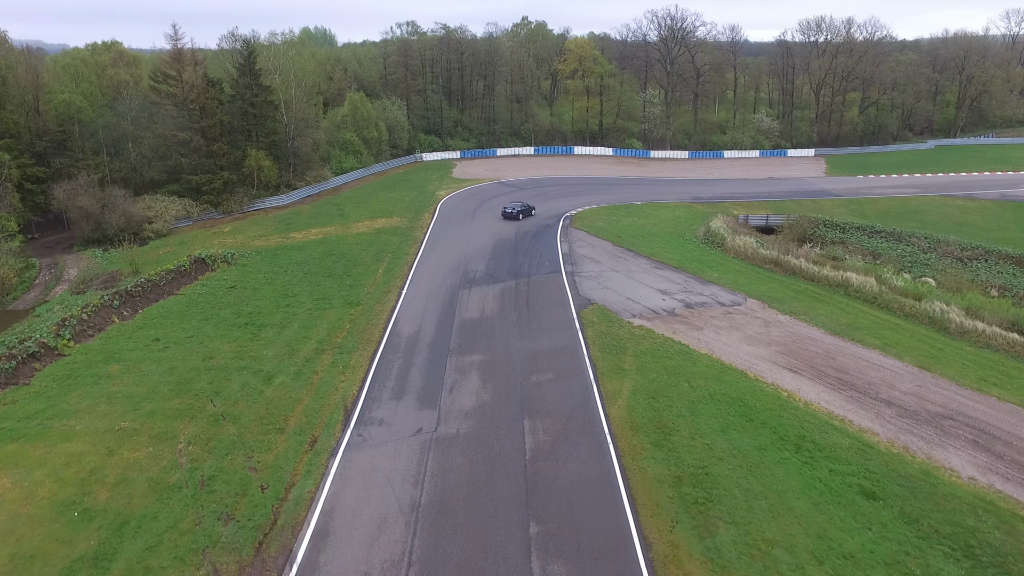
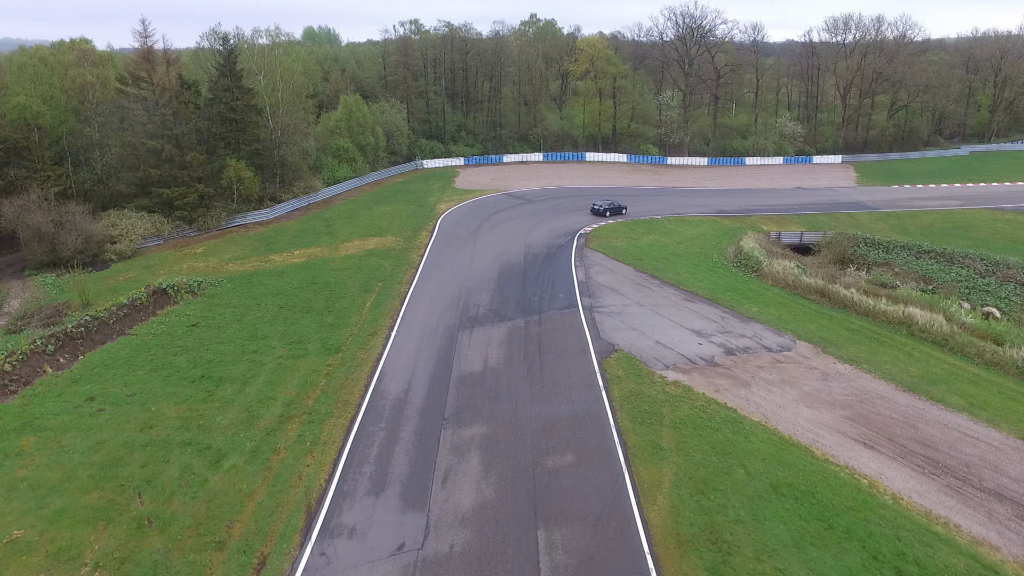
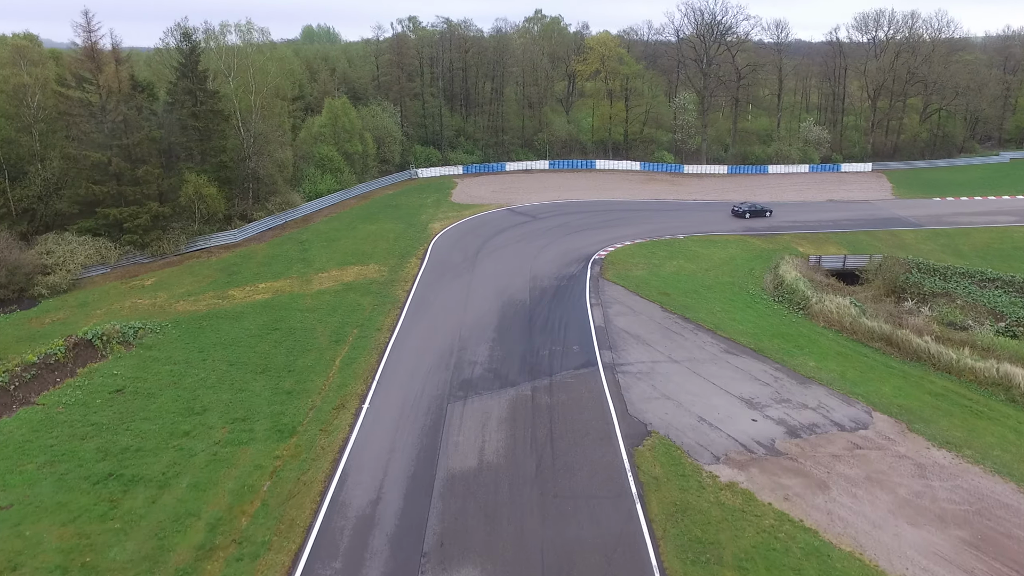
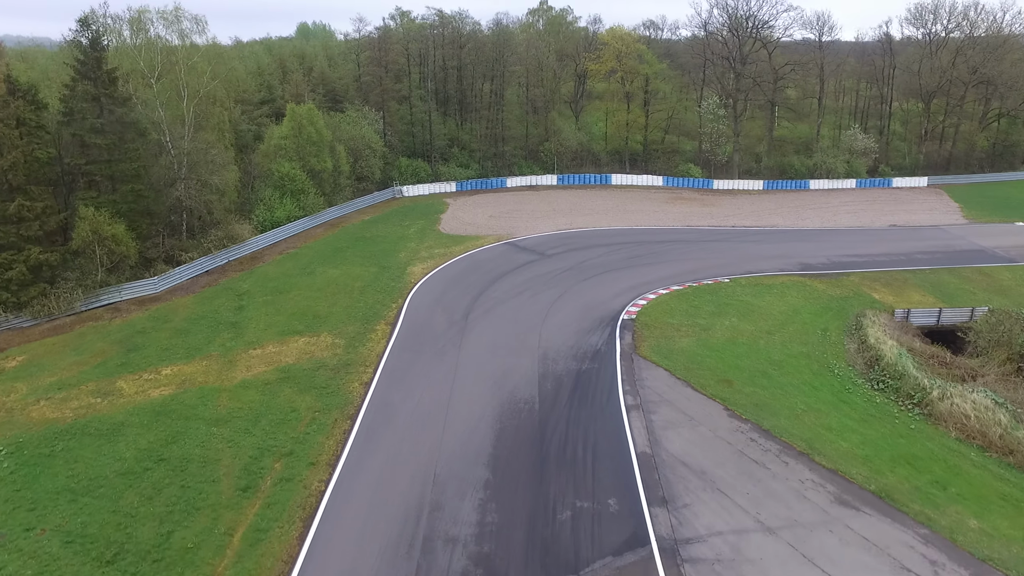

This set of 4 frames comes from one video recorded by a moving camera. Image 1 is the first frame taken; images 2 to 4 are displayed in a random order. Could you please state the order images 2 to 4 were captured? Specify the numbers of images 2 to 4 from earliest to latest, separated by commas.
2, 3, 4
